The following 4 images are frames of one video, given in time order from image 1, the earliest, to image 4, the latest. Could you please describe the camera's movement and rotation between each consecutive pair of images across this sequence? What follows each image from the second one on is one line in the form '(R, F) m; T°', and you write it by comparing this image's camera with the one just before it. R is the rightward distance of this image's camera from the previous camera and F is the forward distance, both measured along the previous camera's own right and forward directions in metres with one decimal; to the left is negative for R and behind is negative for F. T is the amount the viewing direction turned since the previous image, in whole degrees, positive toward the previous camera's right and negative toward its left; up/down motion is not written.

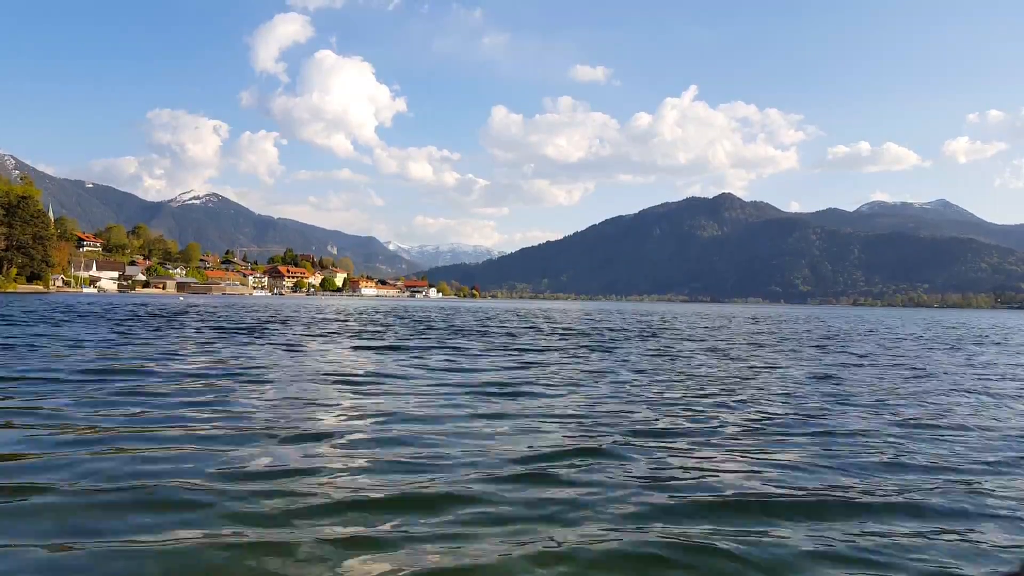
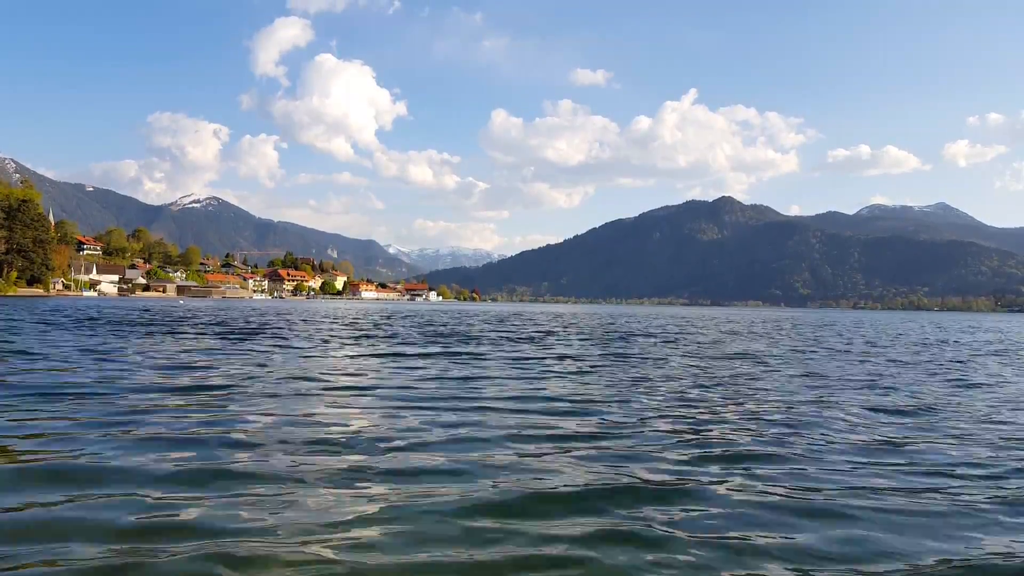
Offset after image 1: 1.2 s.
(-0.6, +0.7) m; 0°
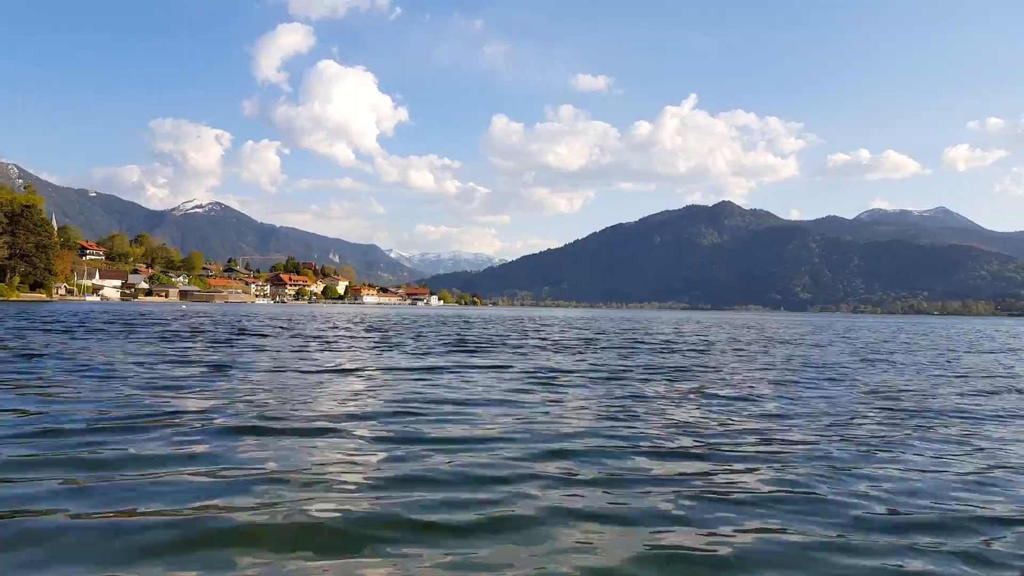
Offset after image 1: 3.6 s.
(0.0, -6.5) m; 0°
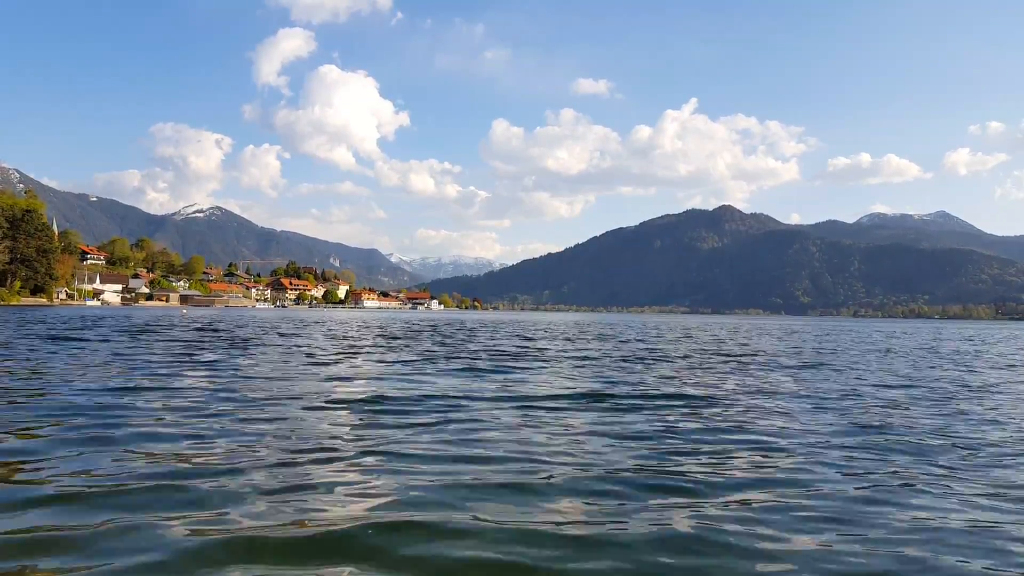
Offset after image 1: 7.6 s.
(0.0, +0.1) m; 0°
